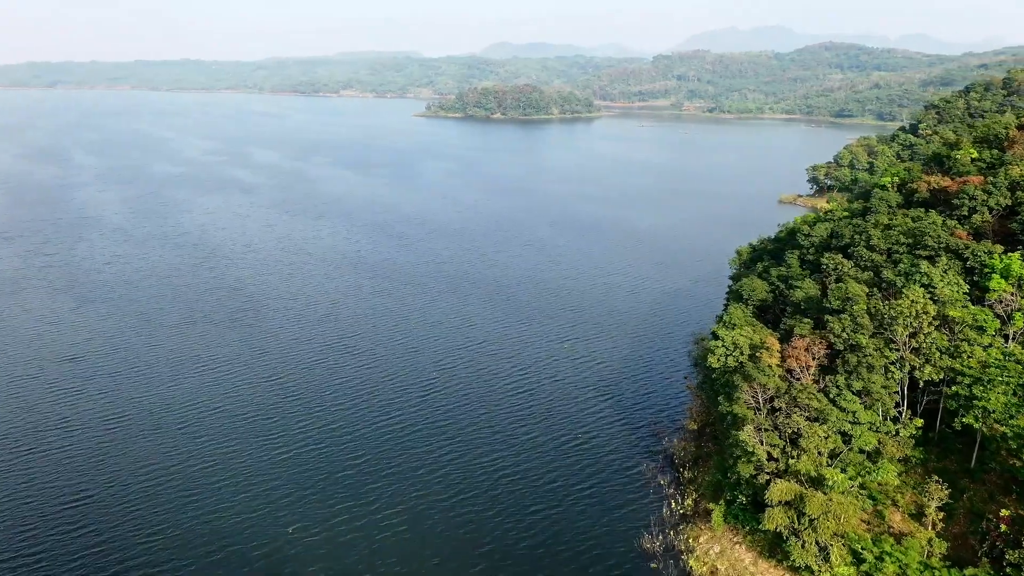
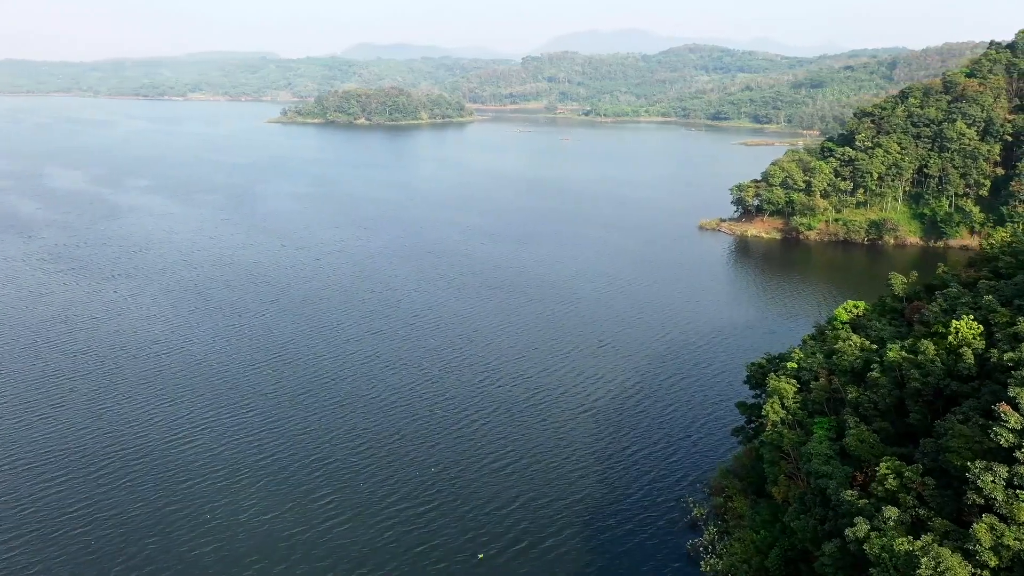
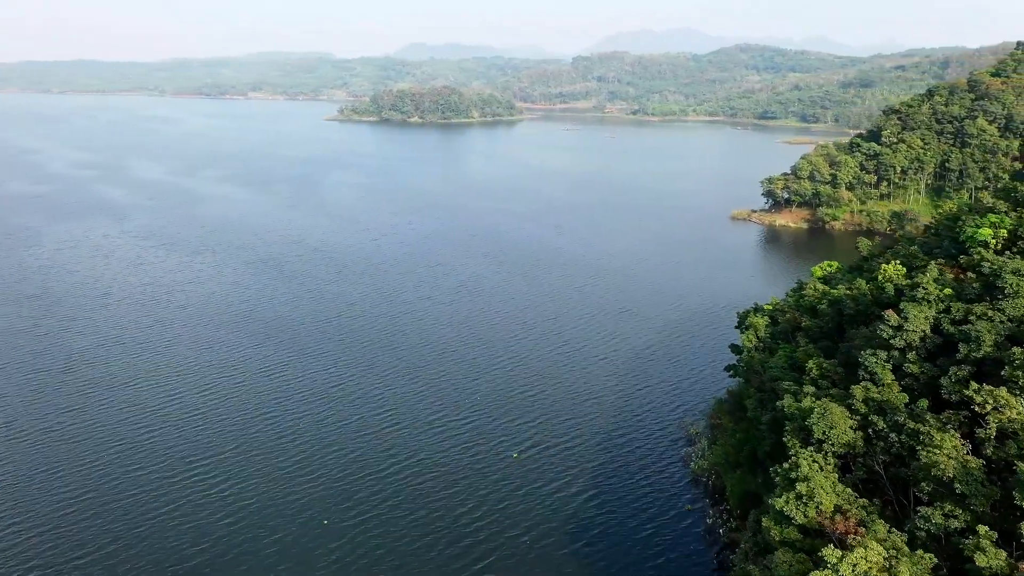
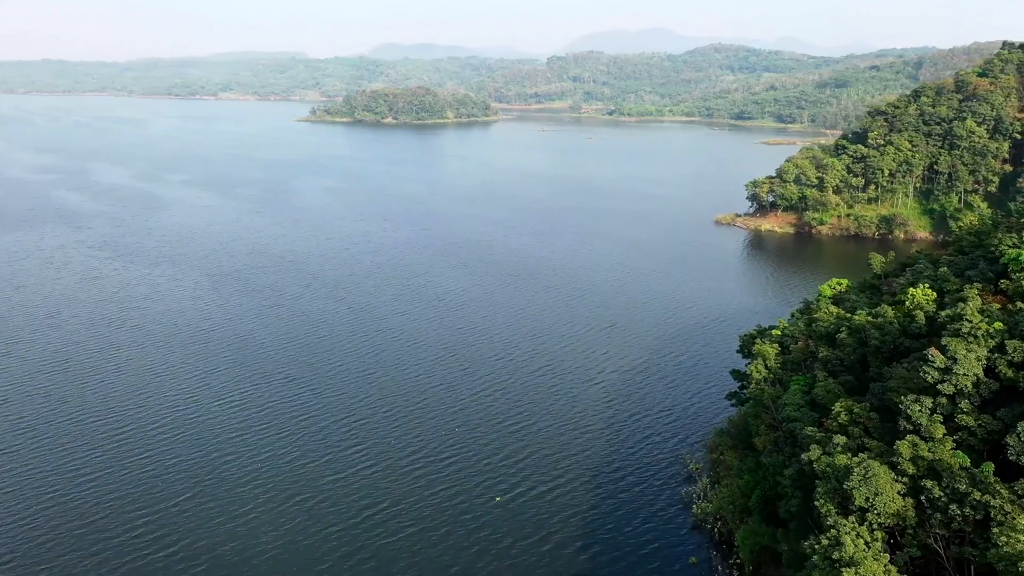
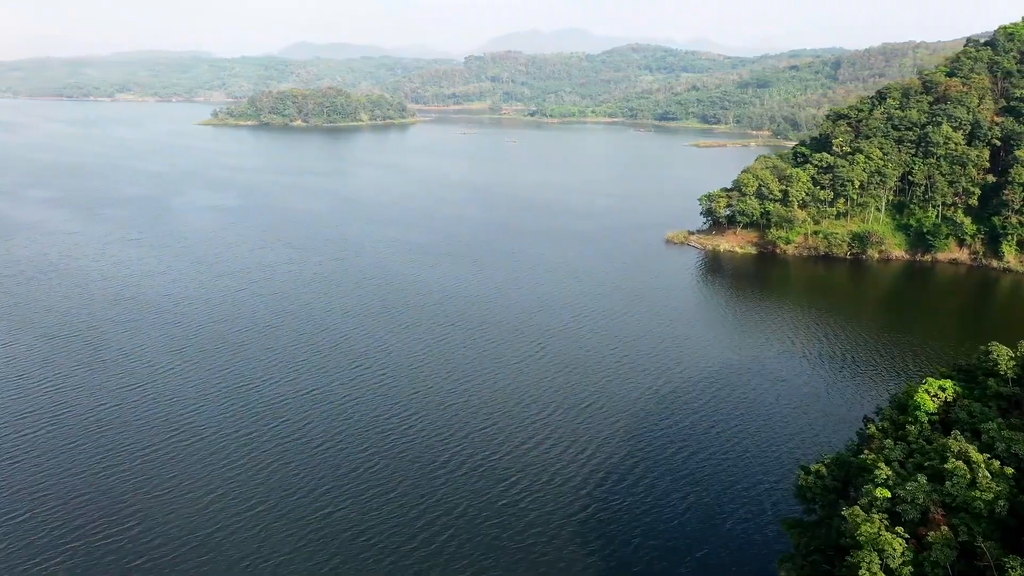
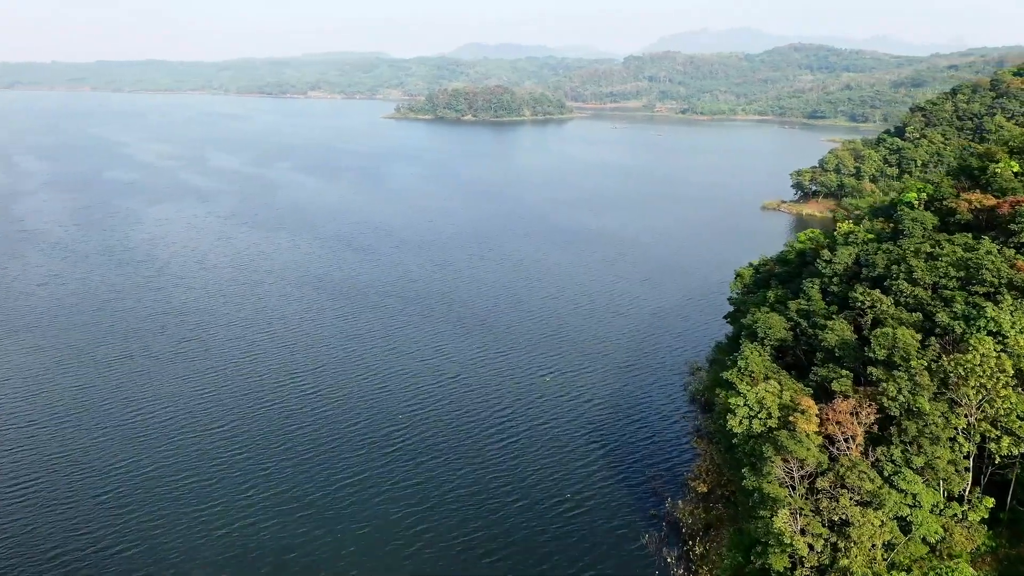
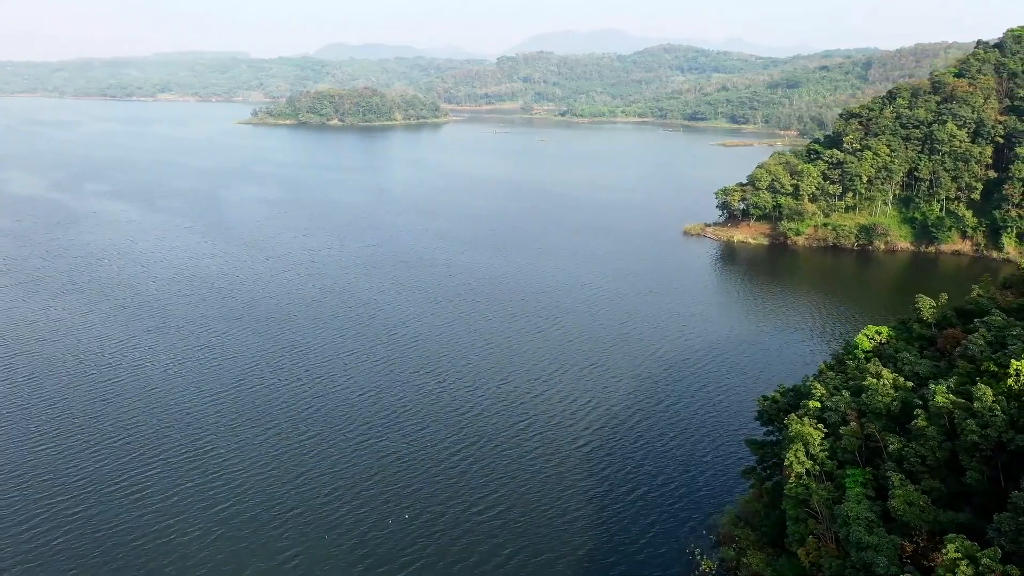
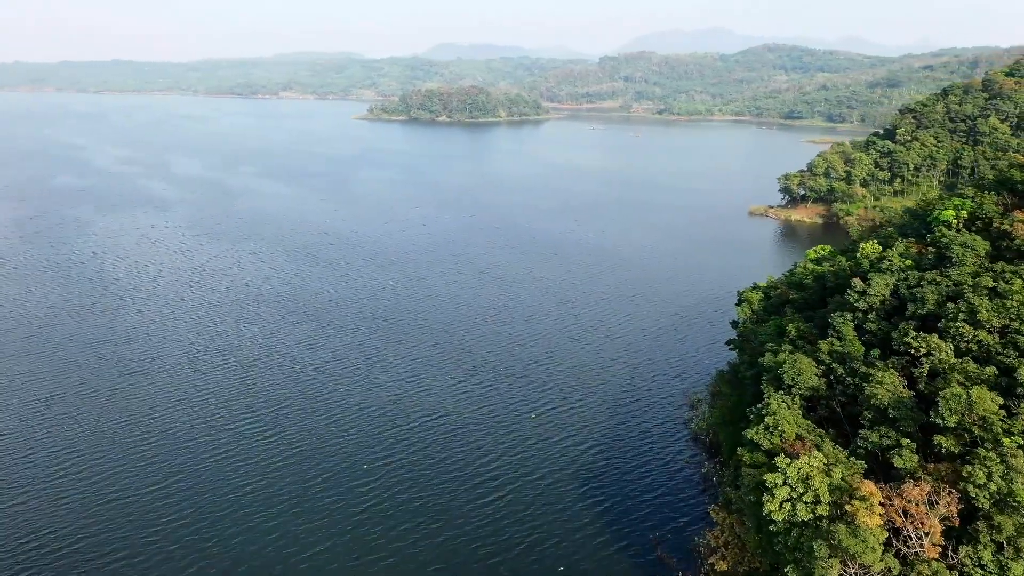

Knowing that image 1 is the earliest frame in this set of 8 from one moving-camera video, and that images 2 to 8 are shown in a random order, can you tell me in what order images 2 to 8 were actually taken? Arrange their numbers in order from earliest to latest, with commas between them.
6, 8, 3, 4, 2, 7, 5
